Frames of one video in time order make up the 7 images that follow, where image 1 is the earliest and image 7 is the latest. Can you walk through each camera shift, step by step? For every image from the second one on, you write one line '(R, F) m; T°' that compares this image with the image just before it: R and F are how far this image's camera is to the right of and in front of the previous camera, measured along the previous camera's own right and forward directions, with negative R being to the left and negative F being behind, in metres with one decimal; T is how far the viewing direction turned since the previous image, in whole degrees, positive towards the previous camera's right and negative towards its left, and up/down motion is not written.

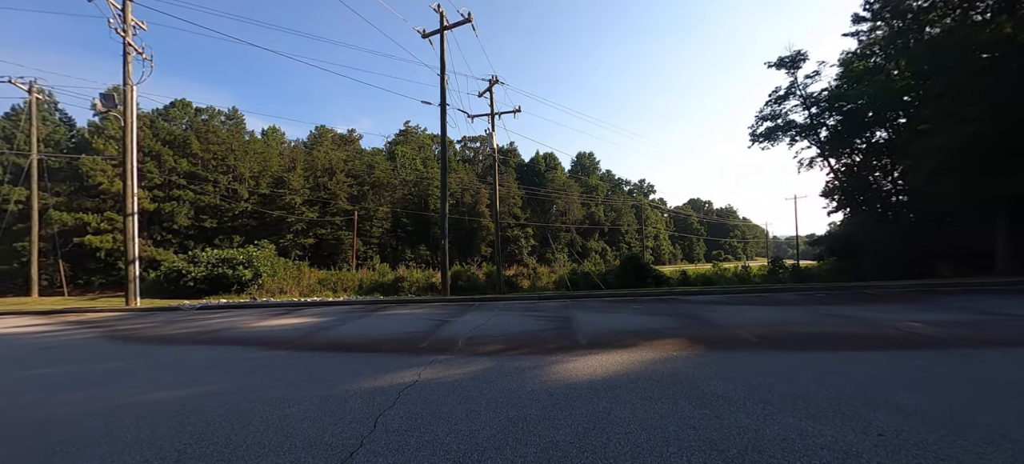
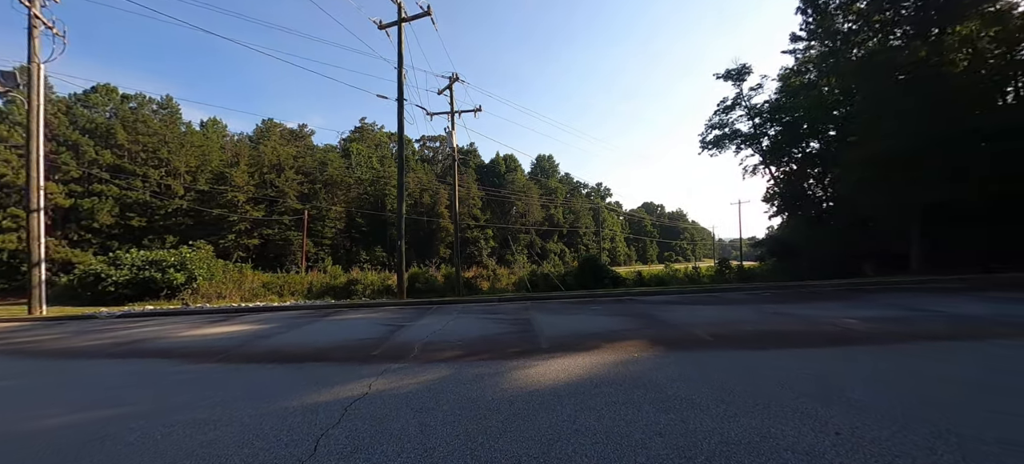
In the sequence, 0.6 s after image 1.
(0.0, +0.2) m; +6°
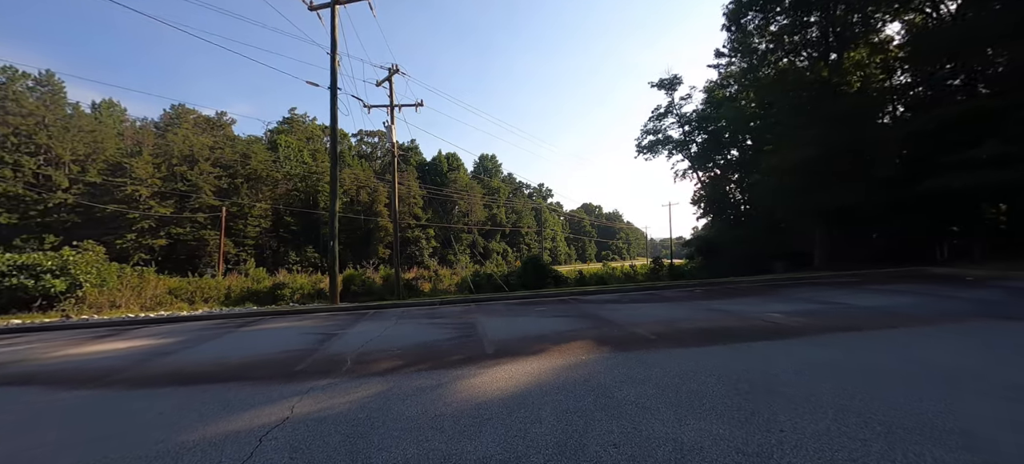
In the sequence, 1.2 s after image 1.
(0.0, +0.3) m; +9°
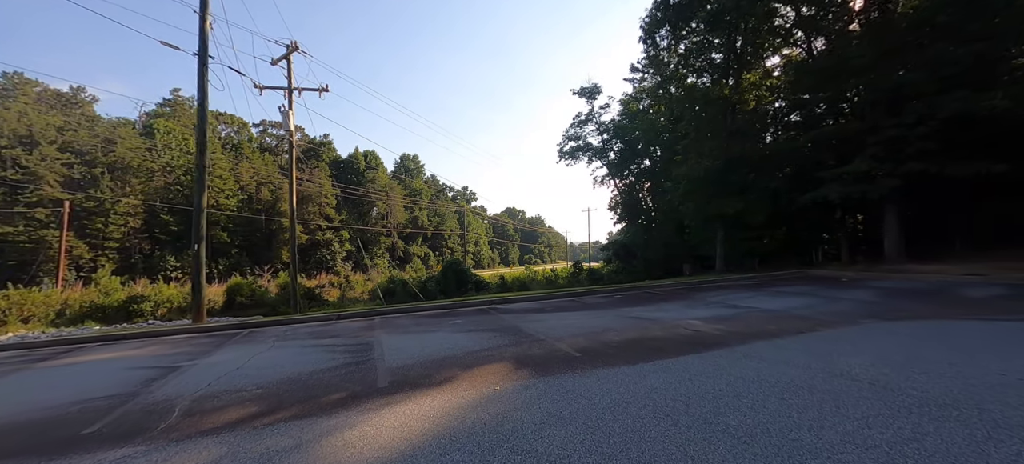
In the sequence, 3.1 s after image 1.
(+0.3, +0.9) m; +11°
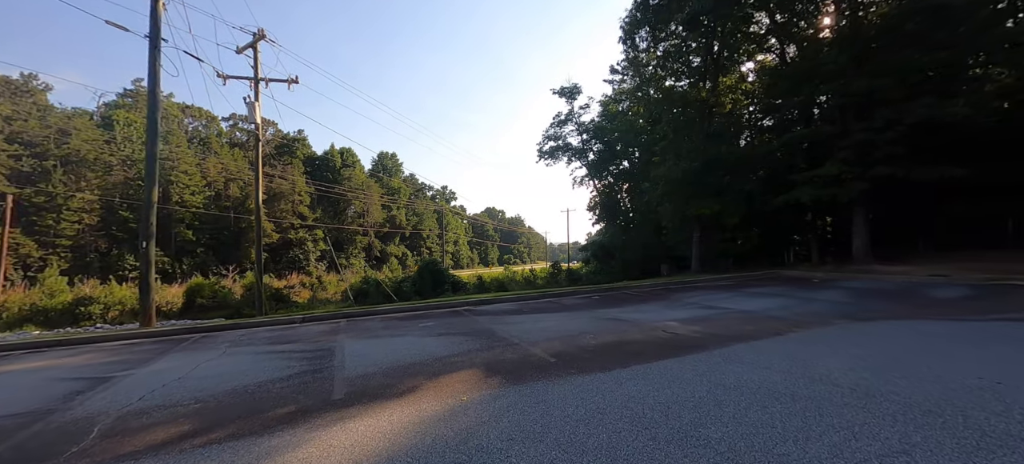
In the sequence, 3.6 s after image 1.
(+0.1, +0.3) m; +3°
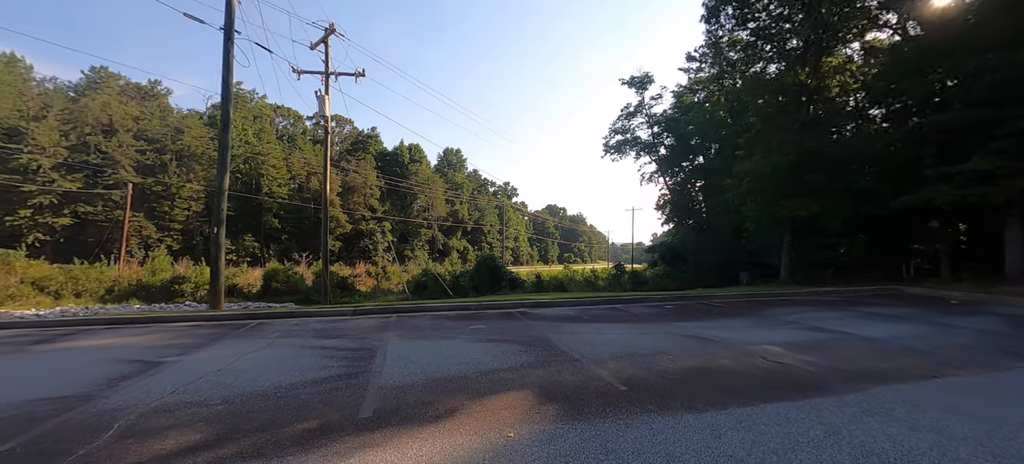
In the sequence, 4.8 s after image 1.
(-0.1, +0.9) m; -9°
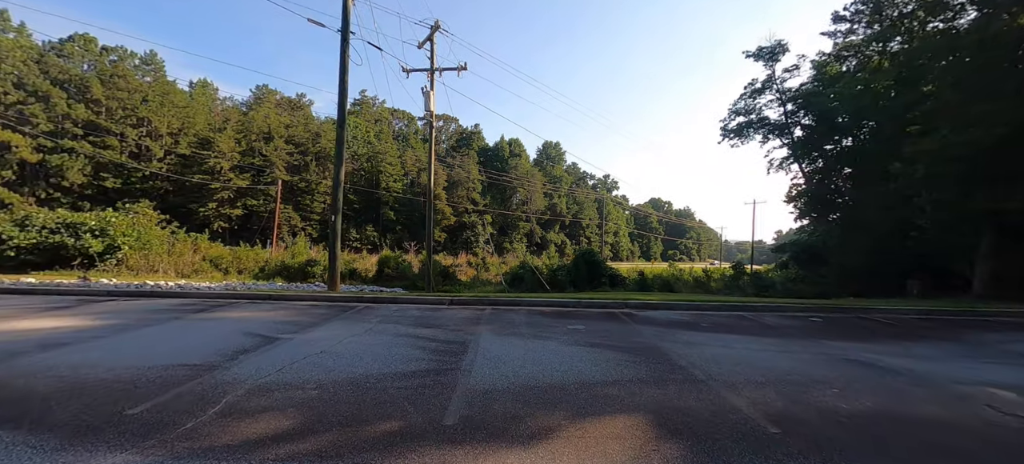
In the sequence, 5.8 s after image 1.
(-0.1, +0.7) m; -14°
